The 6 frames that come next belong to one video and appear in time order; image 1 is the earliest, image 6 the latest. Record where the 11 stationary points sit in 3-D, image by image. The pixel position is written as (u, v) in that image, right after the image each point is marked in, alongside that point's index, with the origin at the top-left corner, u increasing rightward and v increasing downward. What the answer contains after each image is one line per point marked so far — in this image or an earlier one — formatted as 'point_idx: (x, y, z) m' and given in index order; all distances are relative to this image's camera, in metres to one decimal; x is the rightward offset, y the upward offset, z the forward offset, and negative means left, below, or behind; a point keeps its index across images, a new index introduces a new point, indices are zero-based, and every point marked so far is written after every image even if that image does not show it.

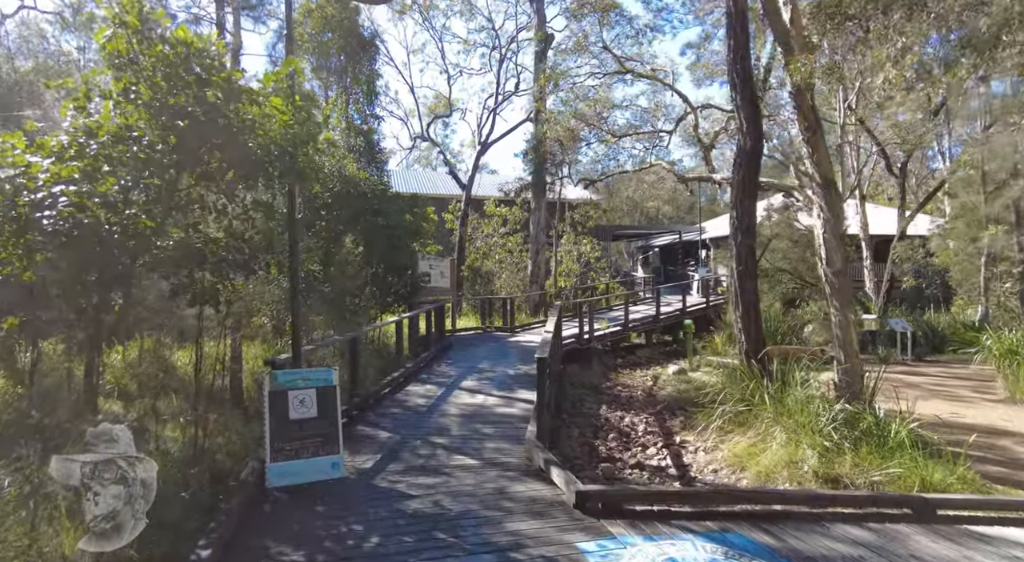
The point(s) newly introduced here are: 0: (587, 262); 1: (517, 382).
0: (+2.3, +0.6, +19.1) m
1: (0.0, -1.2, +7.1) m
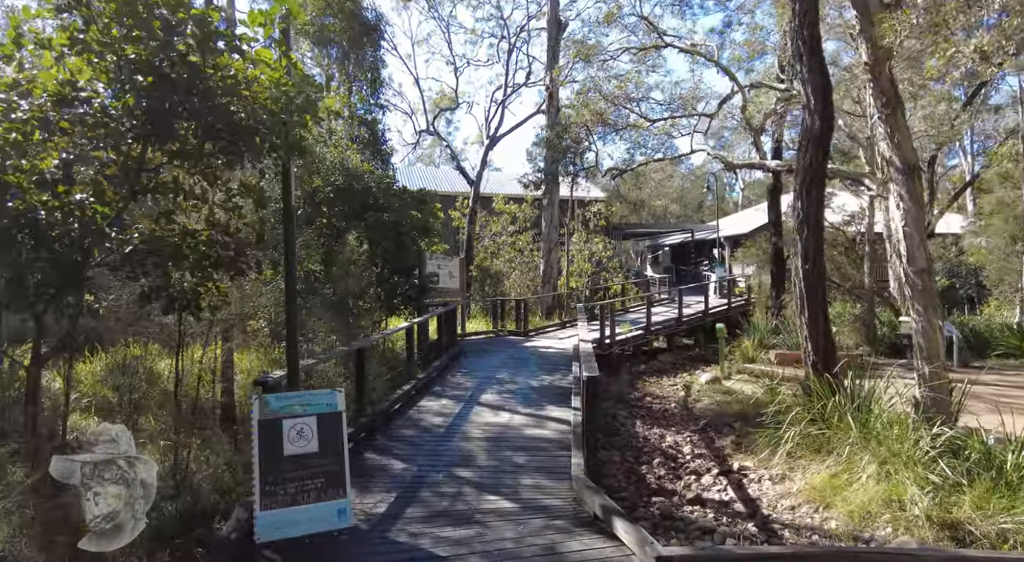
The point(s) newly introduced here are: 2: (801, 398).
0: (+2.5, +0.6, +18.3) m
1: (+0.3, -1.2, +6.3) m
2: (+2.4, -1.0, +5.2) m
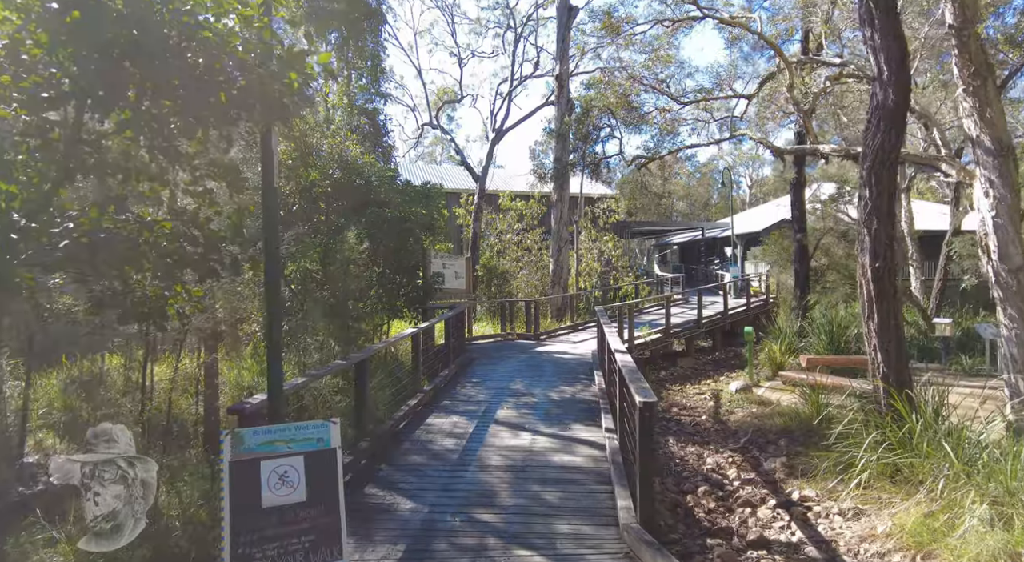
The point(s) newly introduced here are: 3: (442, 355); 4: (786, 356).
0: (+2.7, +0.6, +17.5) m
1: (+0.5, -1.2, +5.6) m
2: (+2.6, -1.0, +4.5) m
3: (-0.8, -0.9, +7.4) m
4: (+4.6, -1.3, +10.5) m
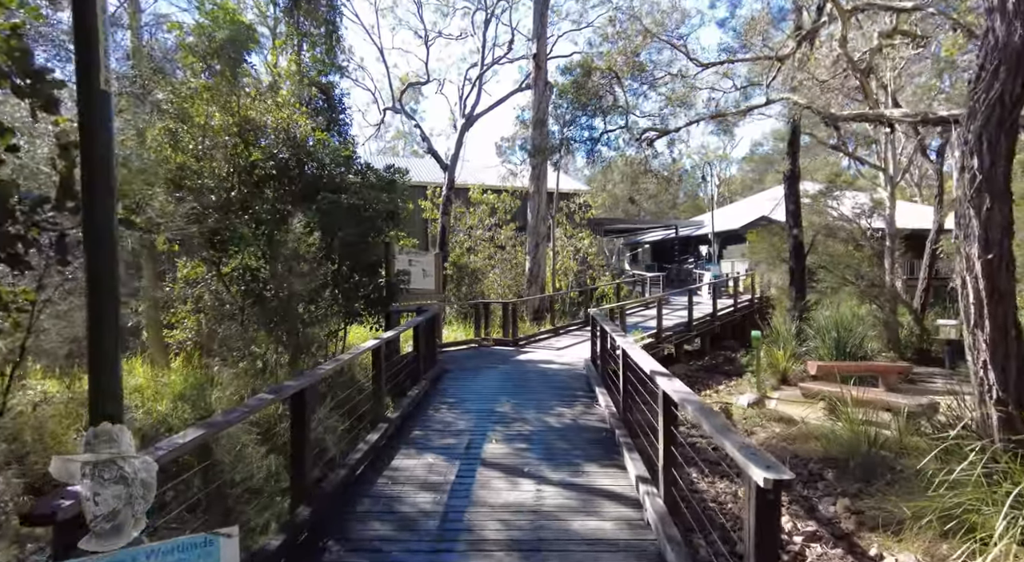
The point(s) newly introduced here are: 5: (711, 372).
0: (+1.9, +0.6, +16.4) m
1: (+0.4, -1.2, +4.4) m
2: (+2.6, -1.0, +3.4) m
3: (-1.0, -0.9, +6.1) m
4: (+4.2, -1.2, +9.5) m
5: (+3.4, -1.5, +10.7) m
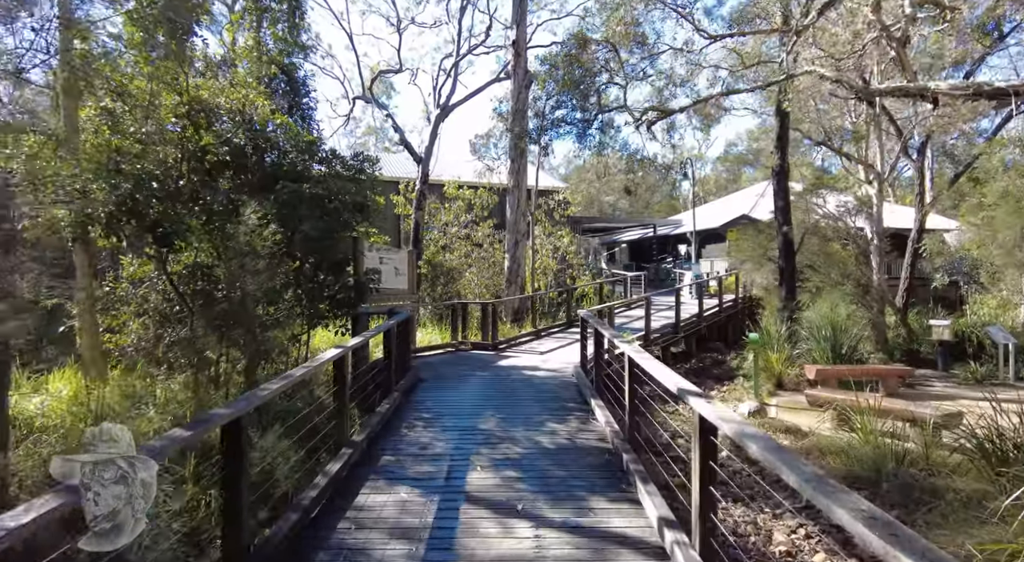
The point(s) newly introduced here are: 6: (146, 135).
0: (+1.3, +0.6, +15.8) m
1: (+0.3, -1.1, +3.7) m
2: (+2.6, -0.9, +2.9) m
3: (-1.1, -0.9, +5.4) m
4: (+3.9, -1.2, +9.0) m
5: (+3.1, -1.5, +10.1) m
6: (-3.7, +1.5, +6.2) m
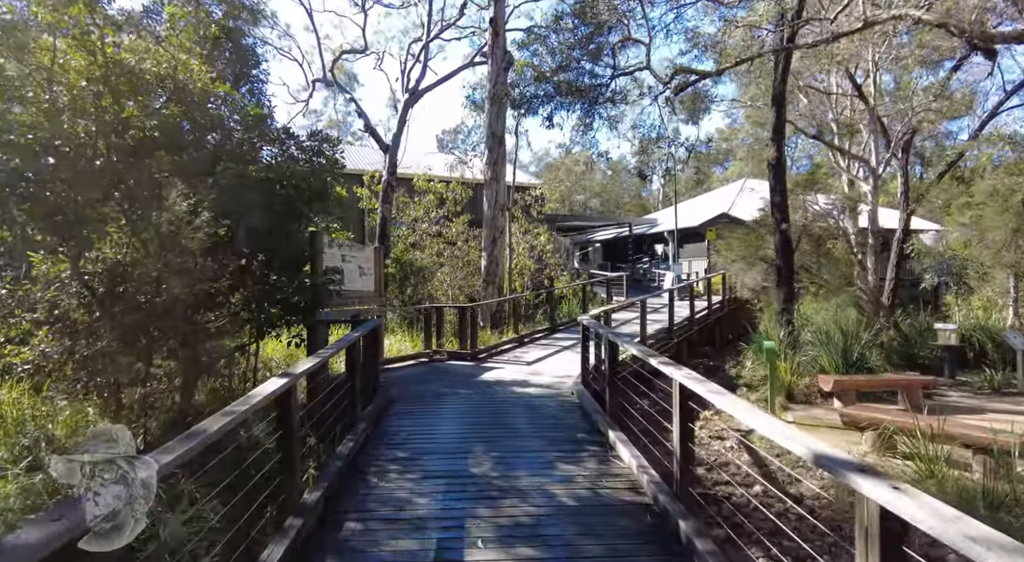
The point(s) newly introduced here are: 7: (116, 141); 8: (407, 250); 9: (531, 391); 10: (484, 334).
0: (+0.7, +0.6, +14.9) m
1: (+0.4, -1.2, +2.7) m
2: (+2.7, -1.0, +2.0) m
3: (-1.2, -0.9, +4.3) m
4: (+3.7, -1.2, +8.2) m
5: (+2.8, -1.5, +9.2) m
6: (-3.7, +1.4, +5.0) m
7: (-3.3, +1.2, +5.1) m
8: (-2.1, +0.6, +12.3) m
9: (+0.2, -1.0, +5.9) m
10: (-0.5, -0.9, +10.2) m
